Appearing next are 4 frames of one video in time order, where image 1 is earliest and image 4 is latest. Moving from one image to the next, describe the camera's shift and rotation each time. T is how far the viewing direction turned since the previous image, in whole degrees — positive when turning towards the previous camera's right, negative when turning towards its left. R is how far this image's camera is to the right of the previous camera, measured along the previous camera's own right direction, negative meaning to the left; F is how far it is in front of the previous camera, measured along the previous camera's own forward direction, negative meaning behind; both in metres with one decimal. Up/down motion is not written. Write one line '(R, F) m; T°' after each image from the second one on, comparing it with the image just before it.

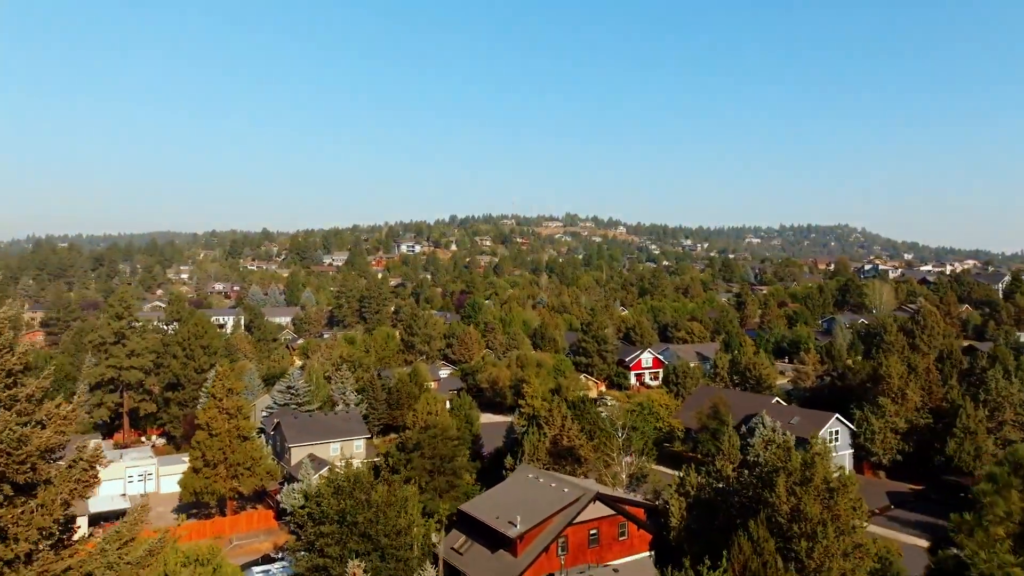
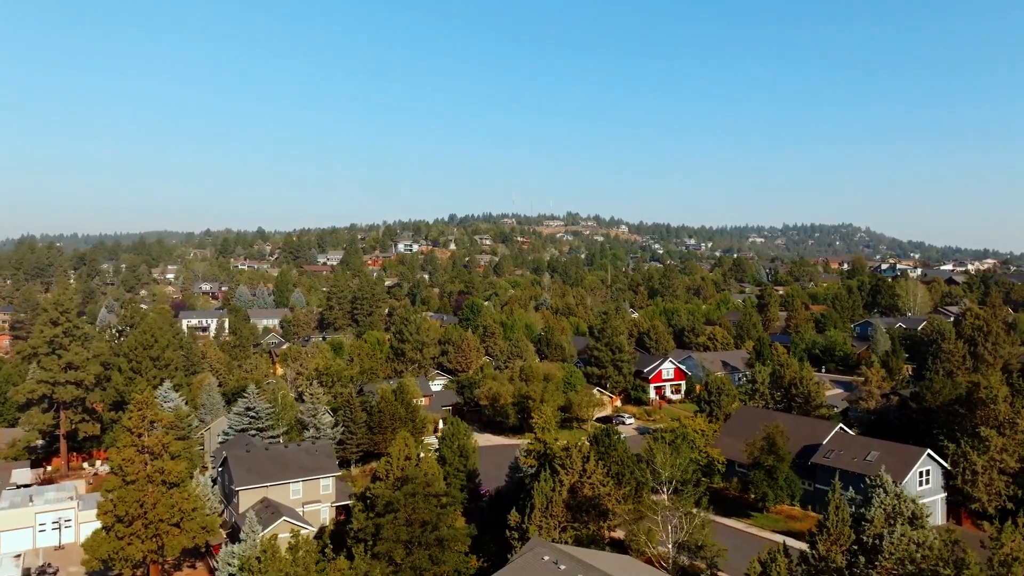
(-0.2, +5.9) m; 0°
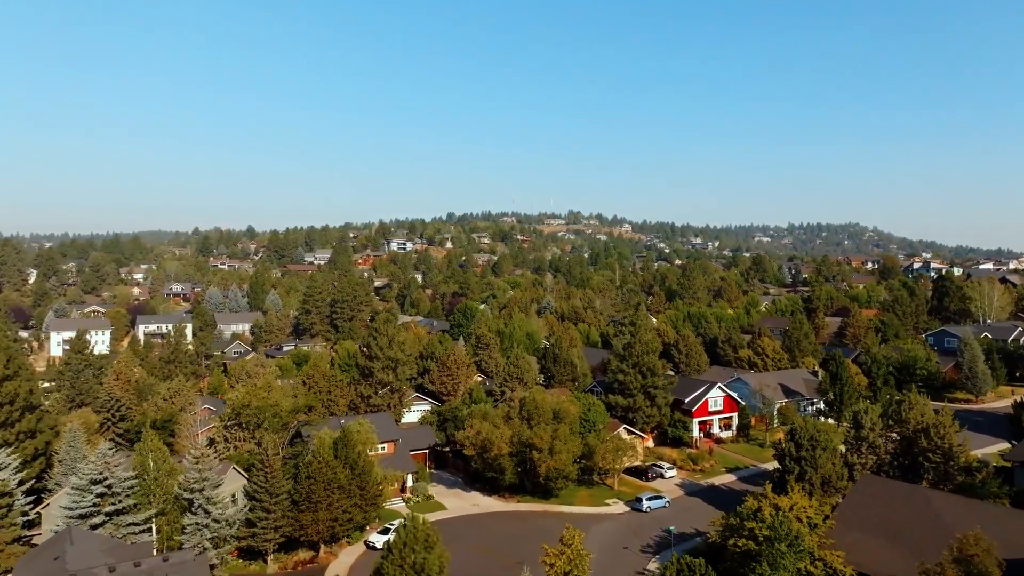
(+0.1, +10.7) m; 0°
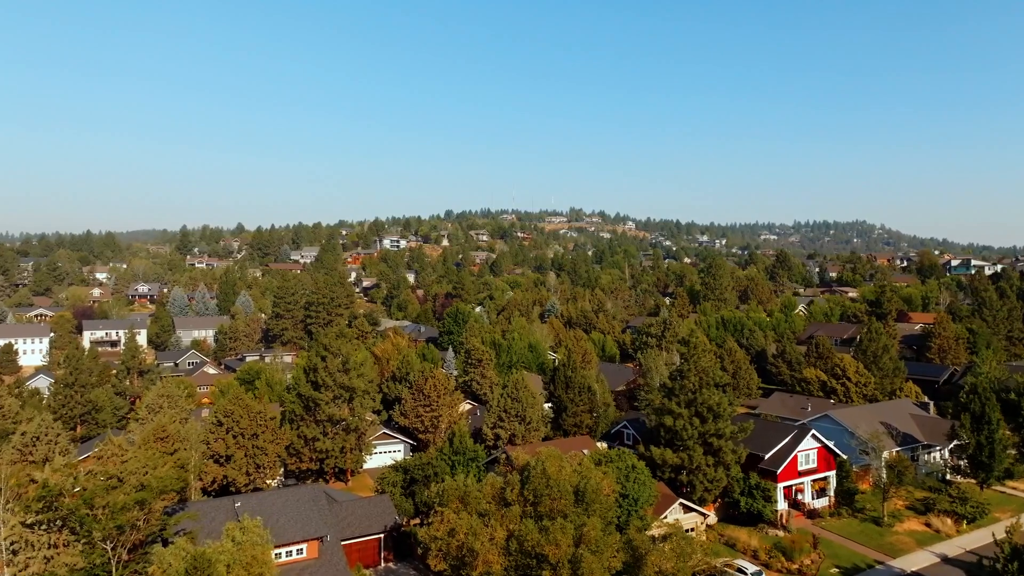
(+0.1, +10.5) m; 0°
